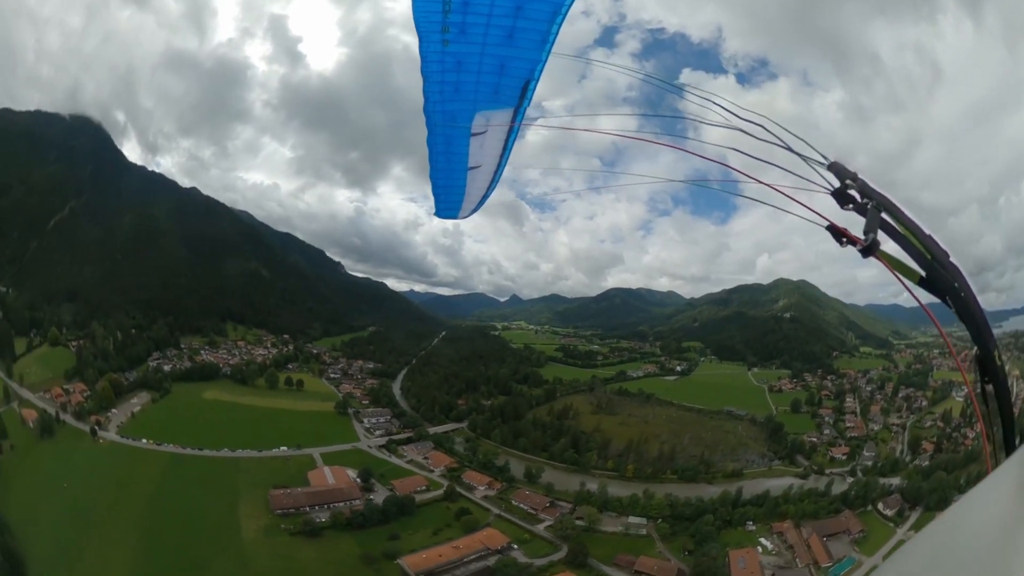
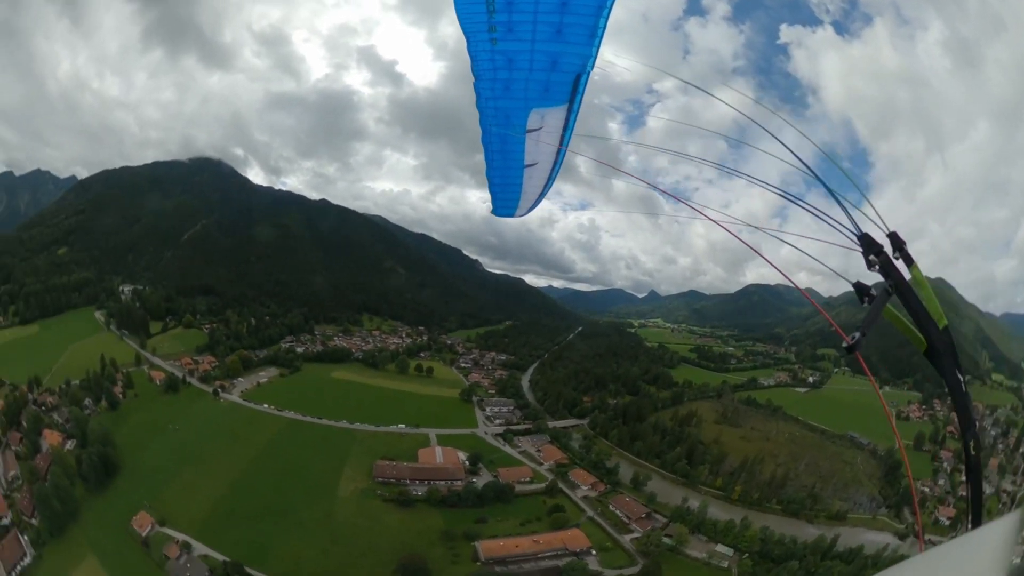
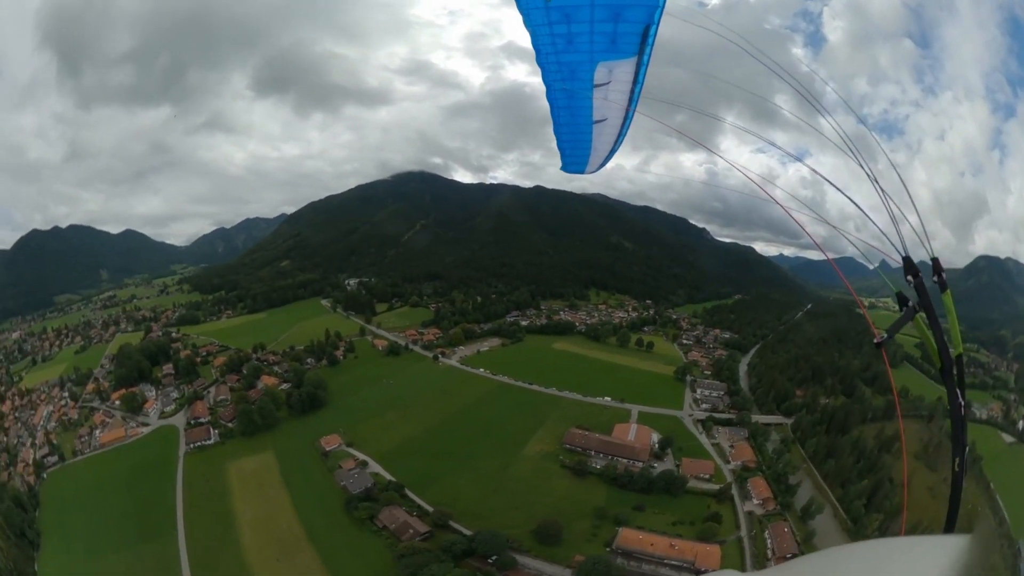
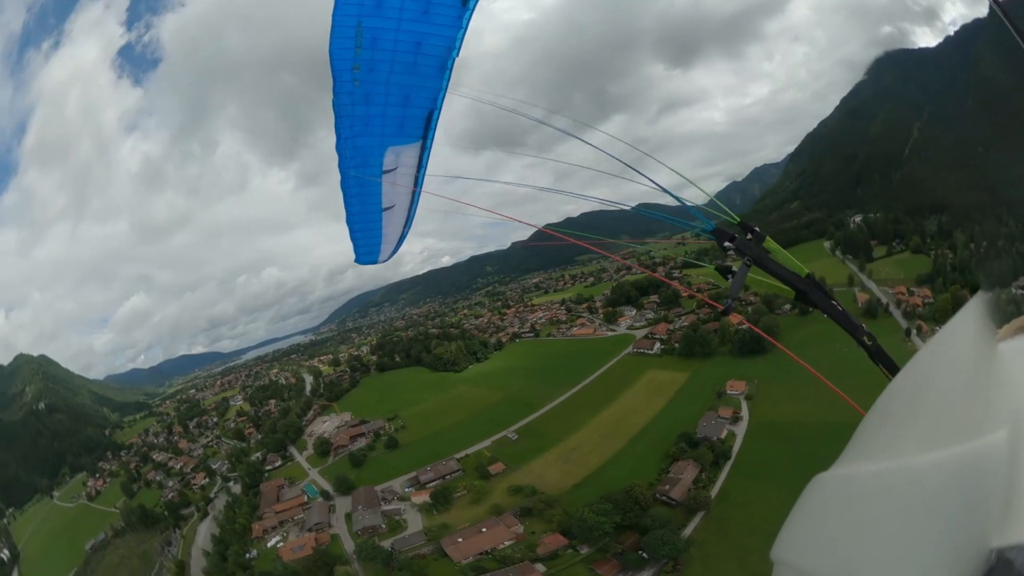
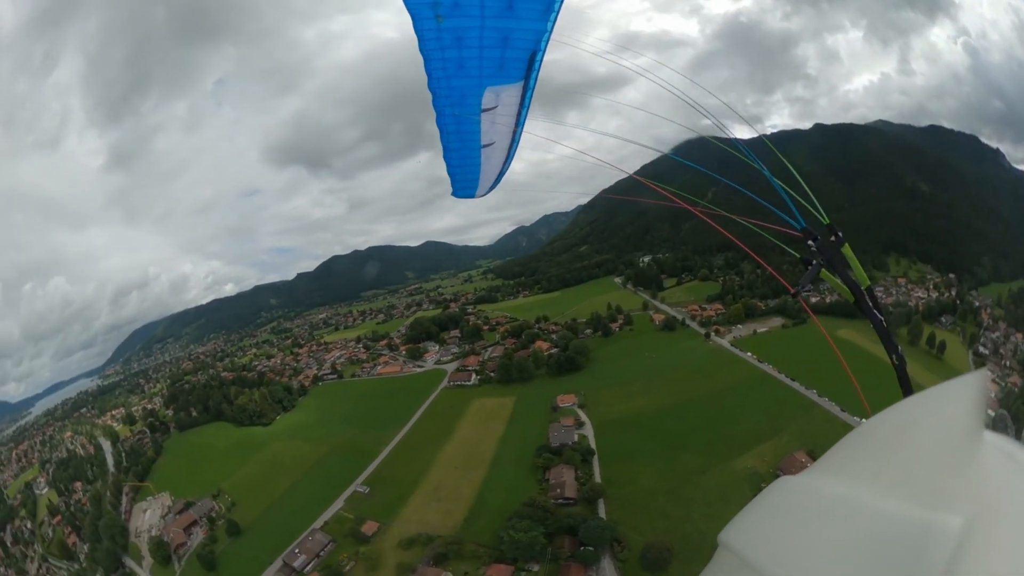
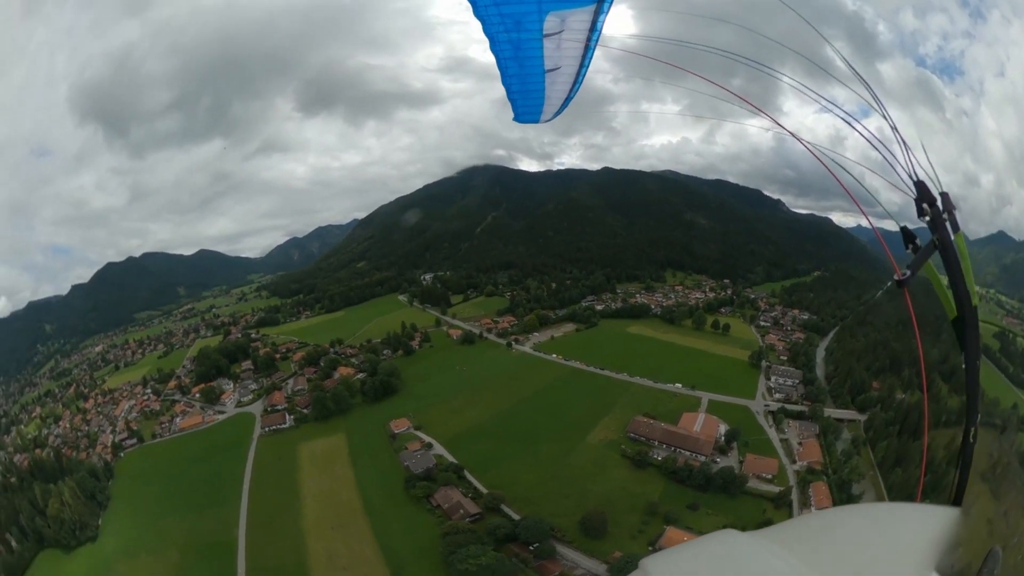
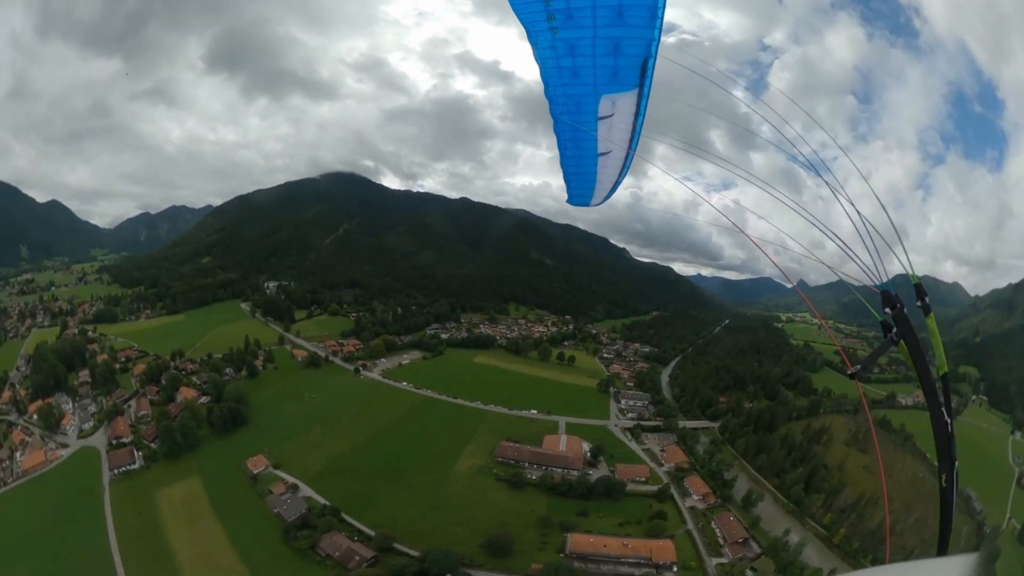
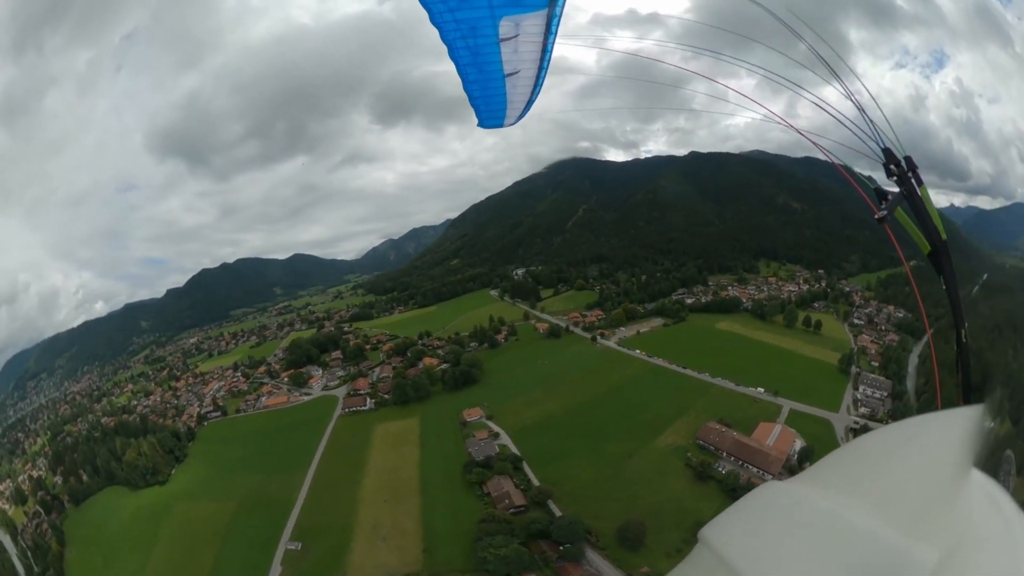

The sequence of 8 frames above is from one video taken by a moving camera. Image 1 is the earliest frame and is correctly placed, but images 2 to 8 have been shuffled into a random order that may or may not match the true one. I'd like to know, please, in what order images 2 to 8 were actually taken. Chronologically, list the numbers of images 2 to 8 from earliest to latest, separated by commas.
2, 7, 3, 6, 8, 5, 4
